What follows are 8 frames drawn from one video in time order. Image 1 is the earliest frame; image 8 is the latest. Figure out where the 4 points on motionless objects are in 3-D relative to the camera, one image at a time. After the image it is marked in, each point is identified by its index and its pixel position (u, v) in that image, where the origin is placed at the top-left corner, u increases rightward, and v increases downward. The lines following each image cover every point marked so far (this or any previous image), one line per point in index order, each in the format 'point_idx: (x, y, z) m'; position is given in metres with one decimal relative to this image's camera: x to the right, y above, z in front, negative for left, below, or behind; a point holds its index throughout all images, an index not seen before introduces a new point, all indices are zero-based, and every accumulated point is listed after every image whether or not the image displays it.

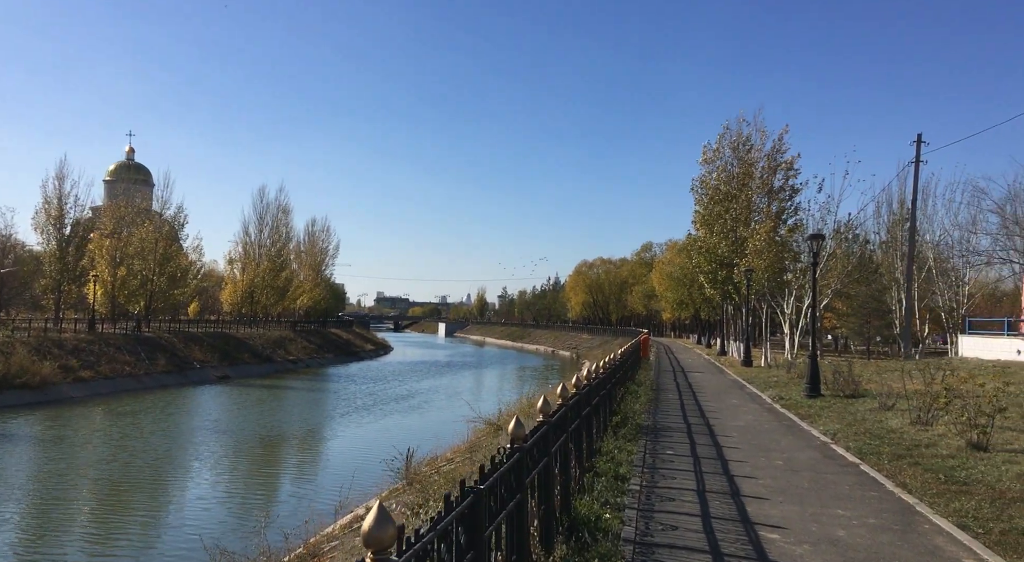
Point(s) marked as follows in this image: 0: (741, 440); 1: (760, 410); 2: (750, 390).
0: (+3.0, -2.1, +10.4) m
1: (+4.4, -2.3, +14.0) m
2: (+5.5, -2.5, +18.5) m
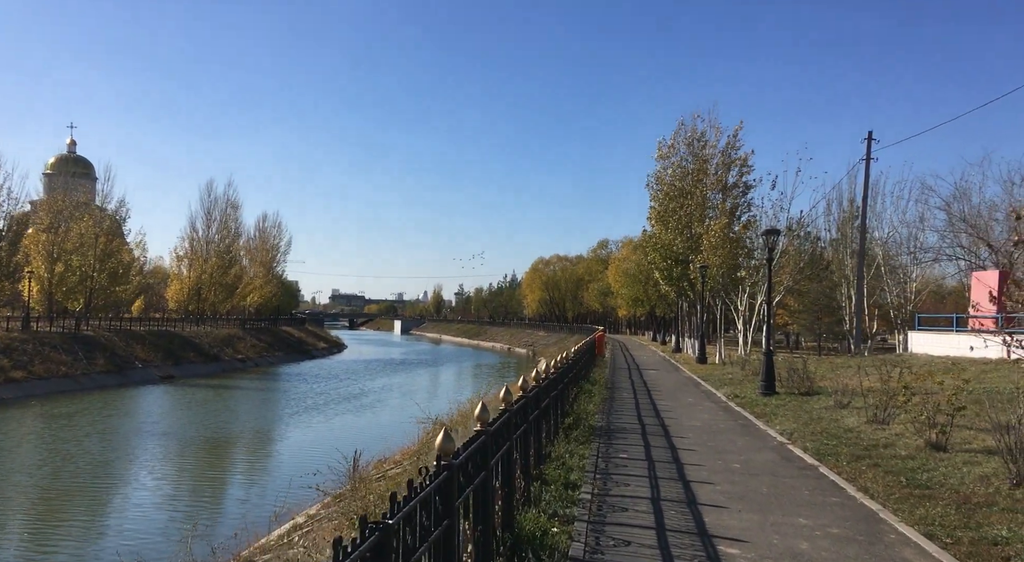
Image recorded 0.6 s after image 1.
0: (+2.3, -2.0, +10.0) m
1: (+3.5, -2.2, +13.7) m
2: (+4.4, -2.5, +18.2) m
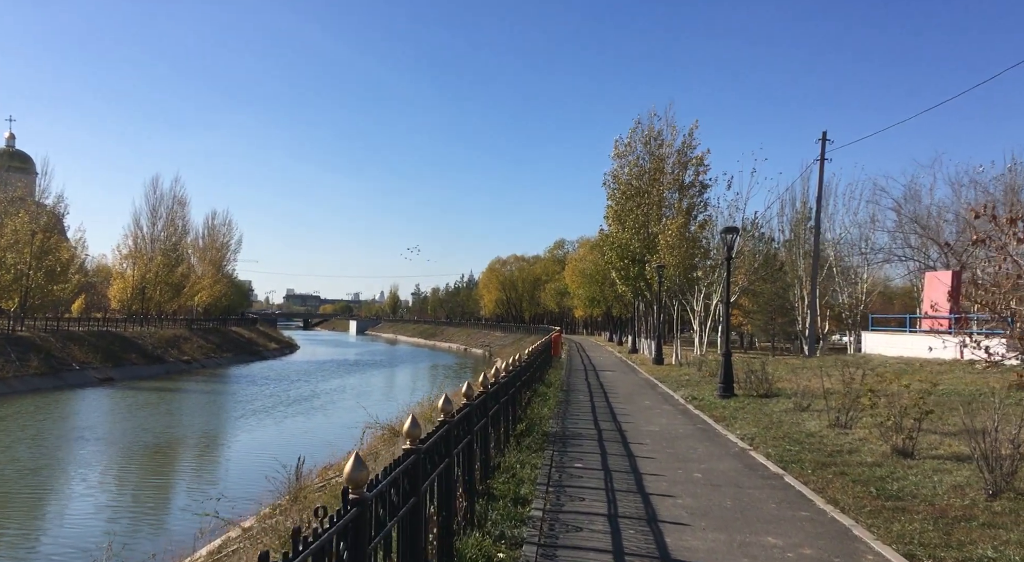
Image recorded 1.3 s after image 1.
0: (+1.7, -2.0, +9.5) m
1: (+2.7, -2.2, +13.2) m
2: (+3.3, -2.4, +17.8) m
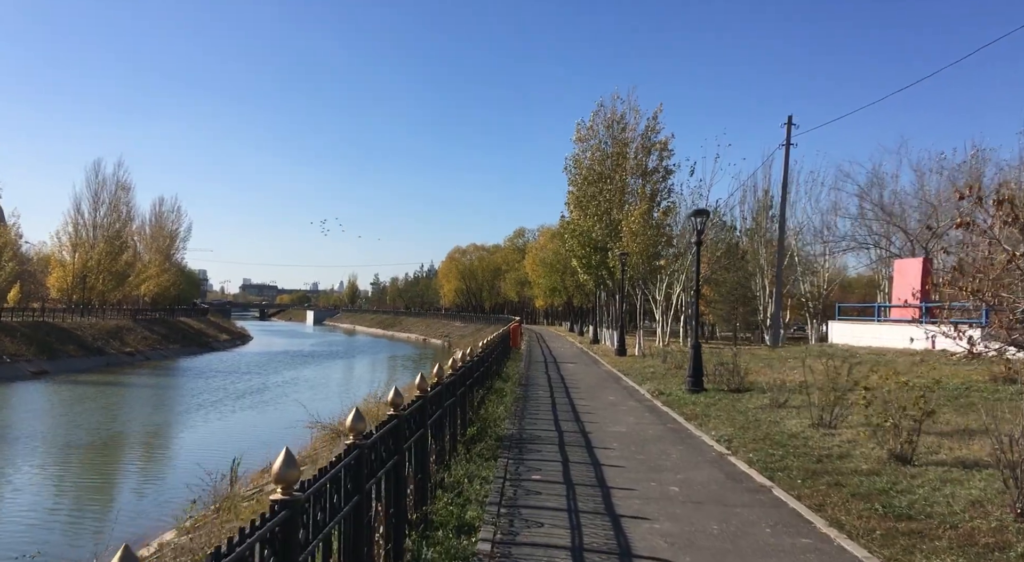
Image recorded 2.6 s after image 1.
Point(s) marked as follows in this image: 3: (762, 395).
0: (+1.2, -1.8, +8.4) m
1: (+2.0, -2.0, +12.2) m
2: (+2.4, -2.2, +16.8) m
3: (+4.0, -1.8, +12.7) m
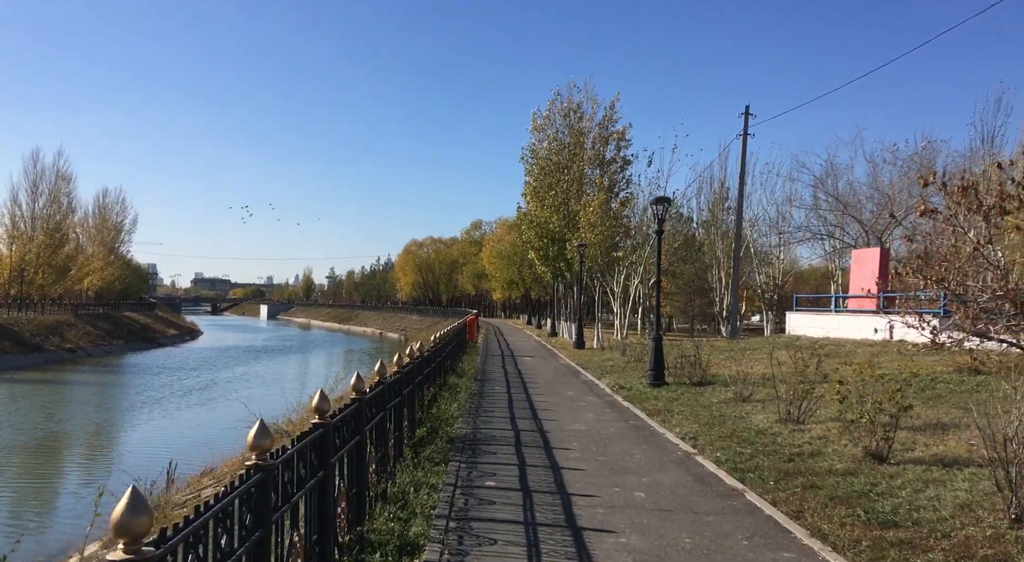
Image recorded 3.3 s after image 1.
0: (+0.7, -1.7, +7.8) m
1: (+1.3, -1.8, +11.6) m
2: (+1.5, -2.0, +16.3) m
3: (+3.3, -1.7, +12.3) m
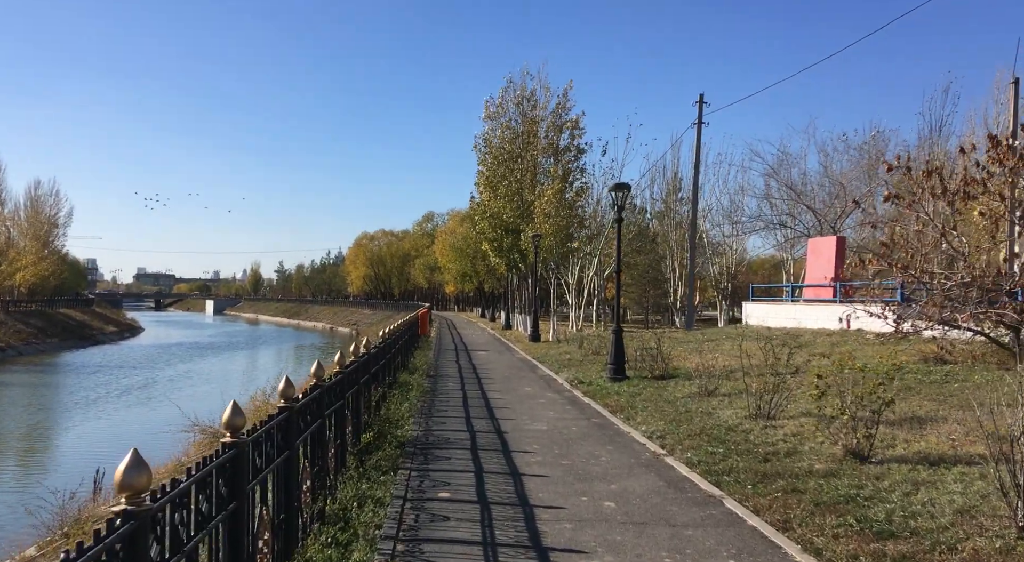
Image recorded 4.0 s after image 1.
0: (+0.3, -1.6, +7.2) m
1: (+0.7, -1.7, +11.1) m
2: (+0.6, -1.8, +15.7) m
3: (+2.6, -1.5, +11.8) m
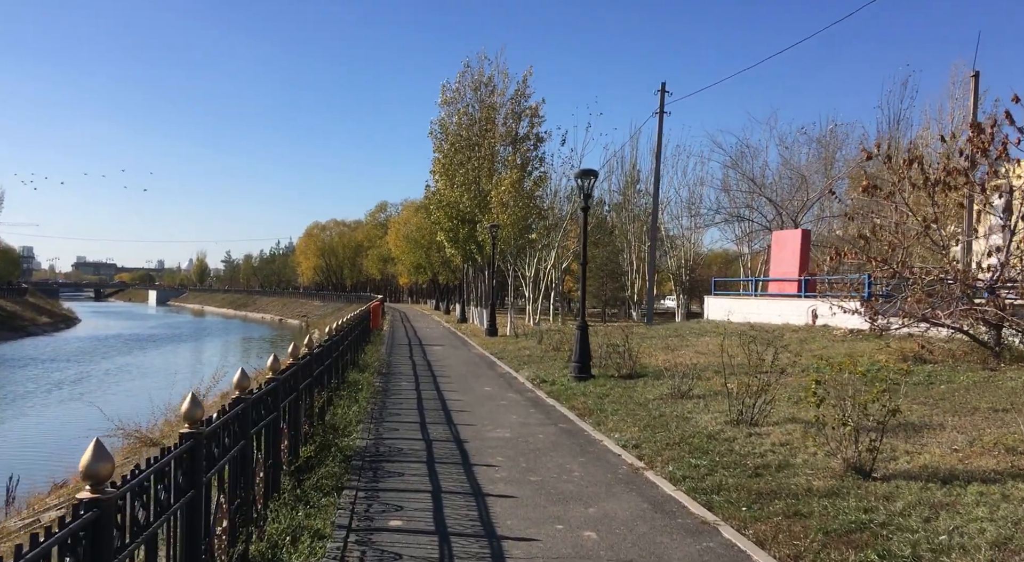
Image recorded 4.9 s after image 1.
0: (0.0, -1.6, +6.4) m
1: (+0.1, -1.6, +10.2) m
2: (-0.2, -1.7, +14.9) m
3: (+2.1, -1.4, +11.1) m
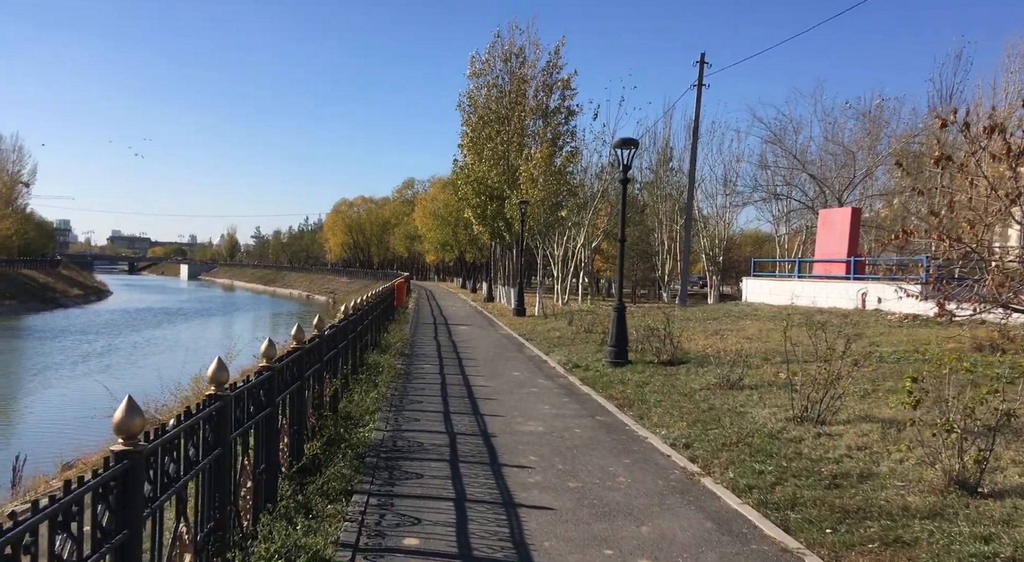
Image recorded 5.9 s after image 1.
0: (+0.3, -1.4, +5.5) m
1: (+0.5, -1.3, +9.4) m
2: (+0.3, -1.2, +14.0) m
3: (+2.5, -1.1, +10.1) m
